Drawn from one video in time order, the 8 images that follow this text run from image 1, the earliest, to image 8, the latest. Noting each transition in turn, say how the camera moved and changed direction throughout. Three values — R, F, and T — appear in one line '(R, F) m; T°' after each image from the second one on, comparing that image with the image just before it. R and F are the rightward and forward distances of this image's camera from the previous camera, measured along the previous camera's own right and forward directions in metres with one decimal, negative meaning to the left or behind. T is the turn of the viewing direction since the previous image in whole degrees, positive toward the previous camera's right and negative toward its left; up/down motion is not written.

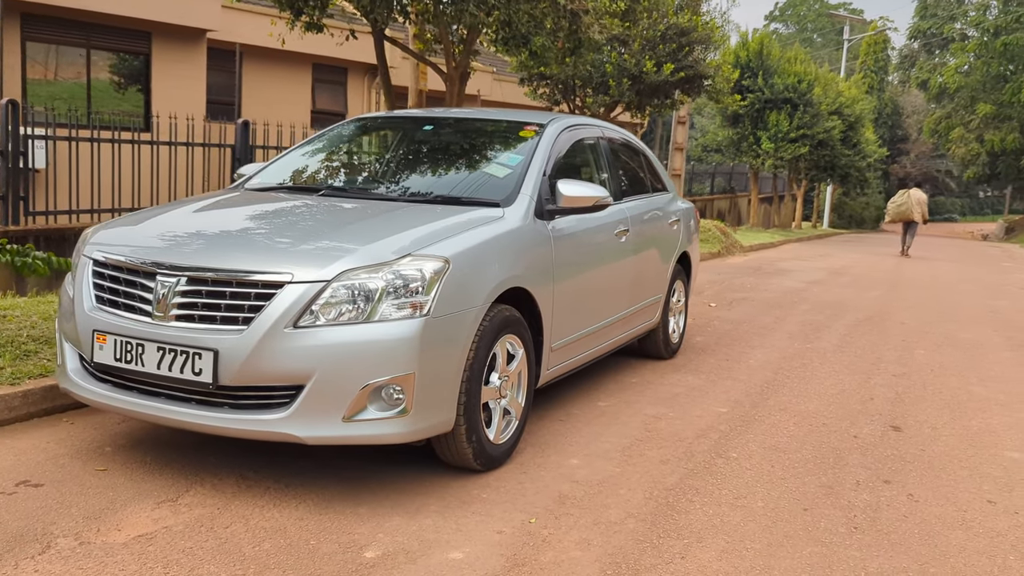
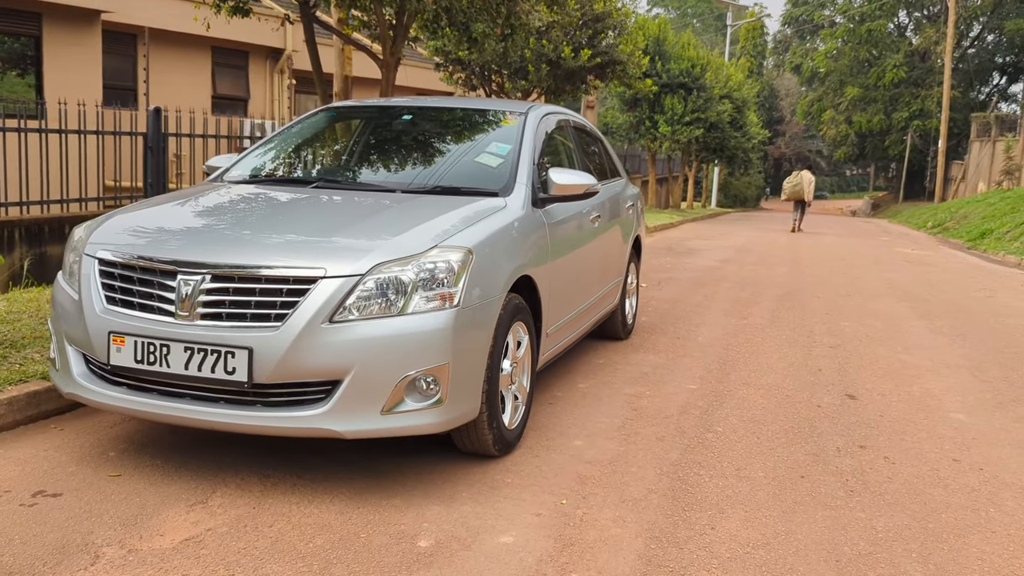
(-0.5, 0.0) m; +7°
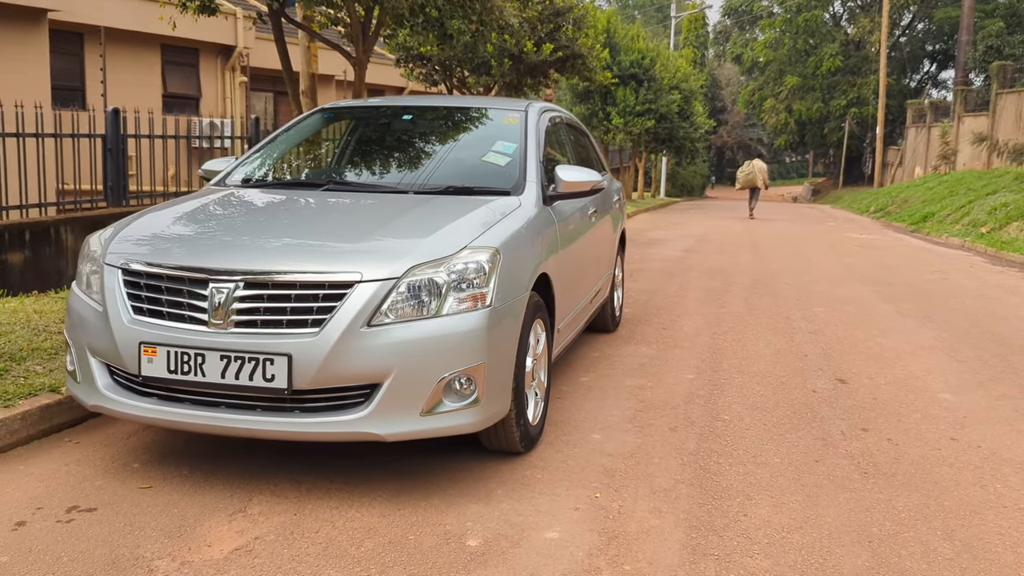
(-0.3, 0.0) m; +3°
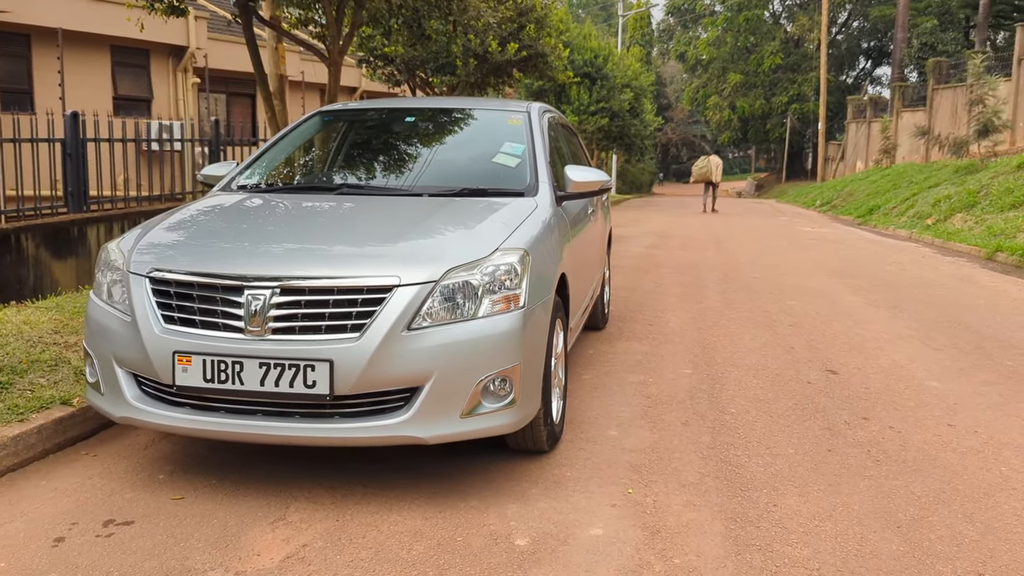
(-0.3, 0.0) m; +3°
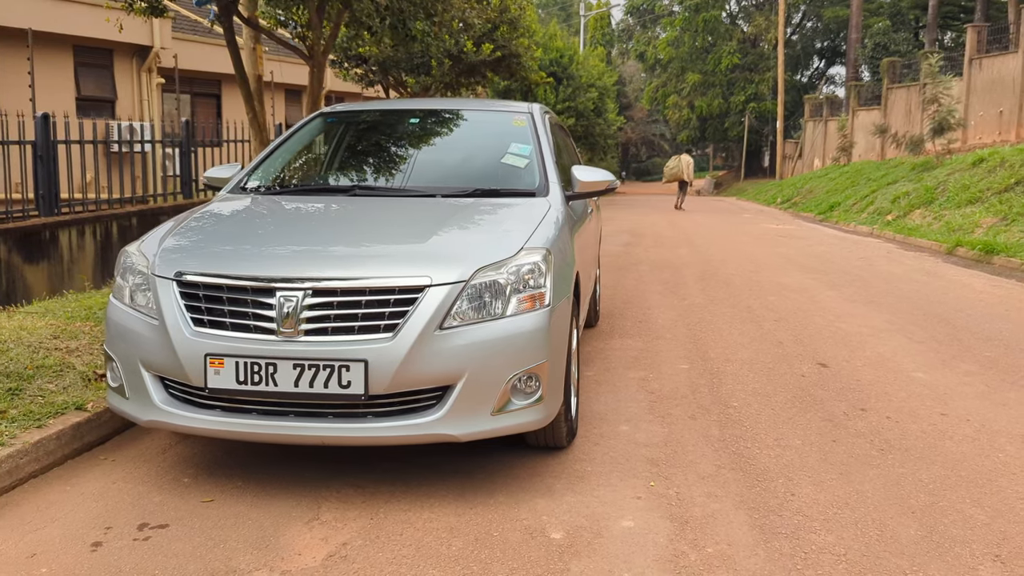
(-0.3, -0.1) m; +3°
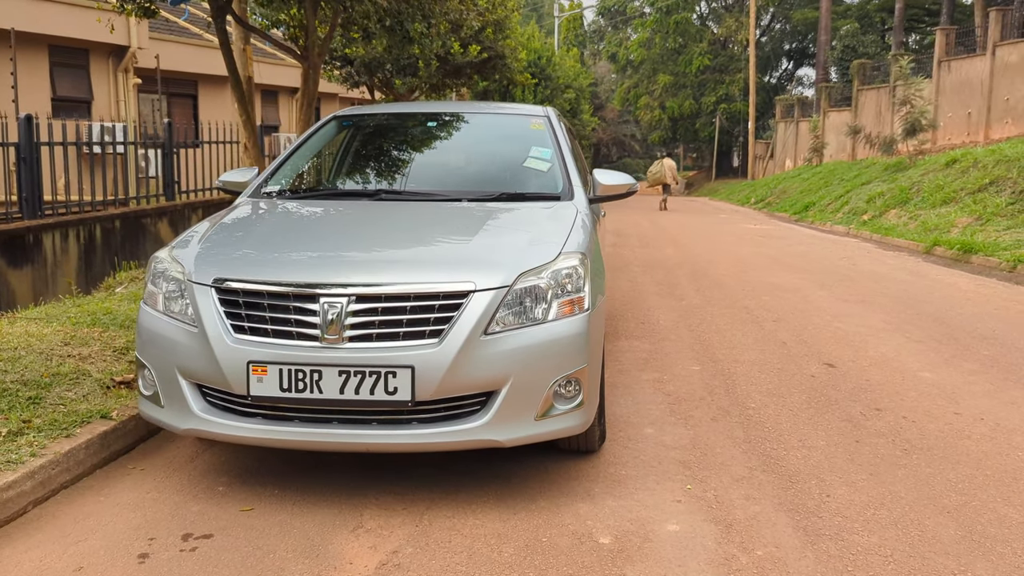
(-0.3, 0.0) m; +2°
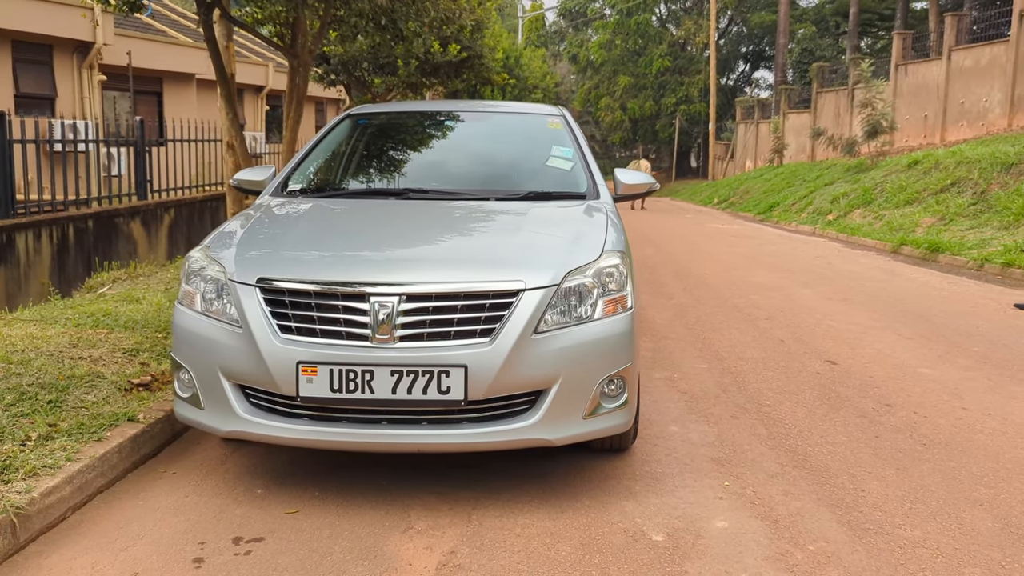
(-0.3, 0.0) m; +3°
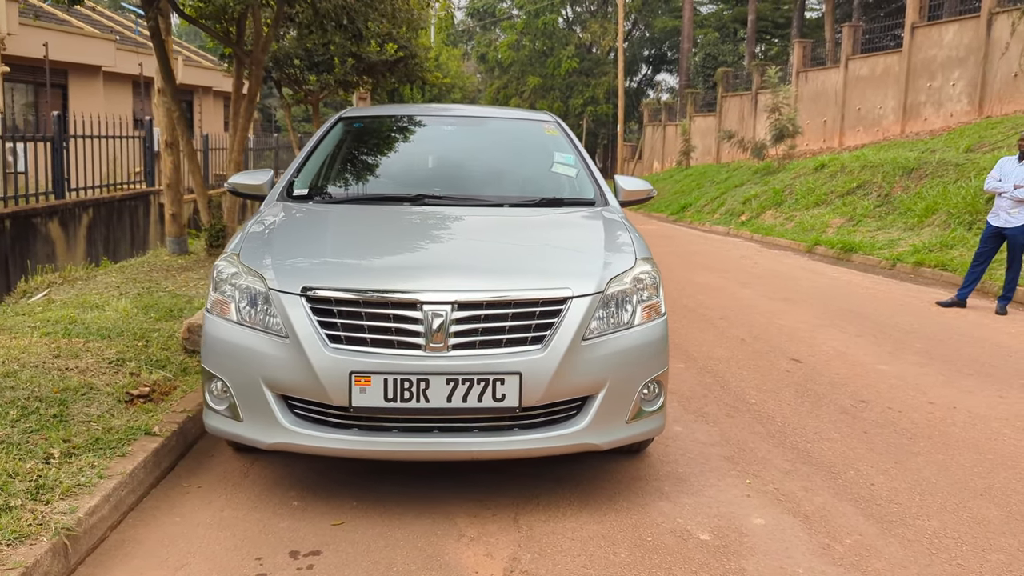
(-0.5, 0.0) m; +6°
